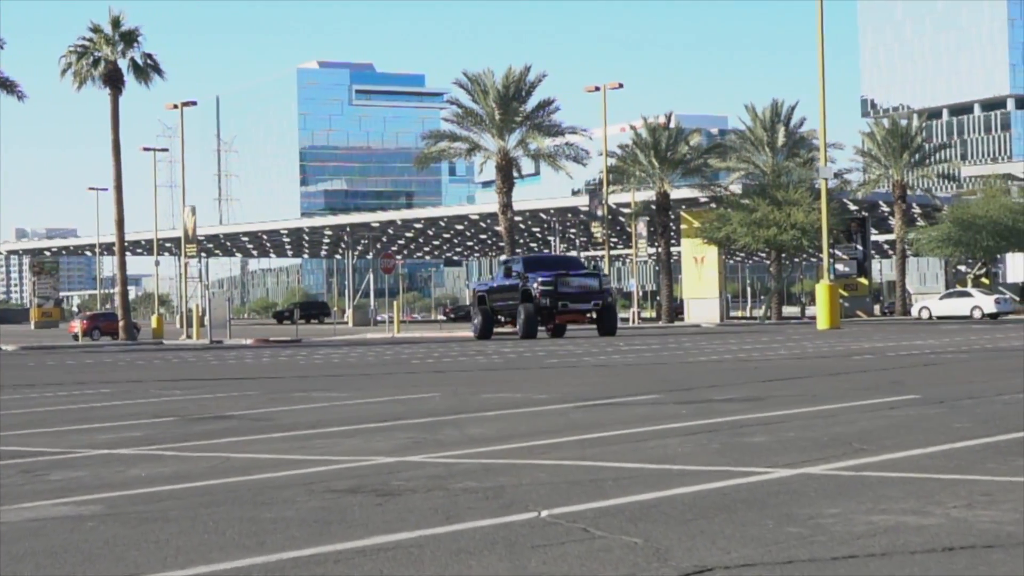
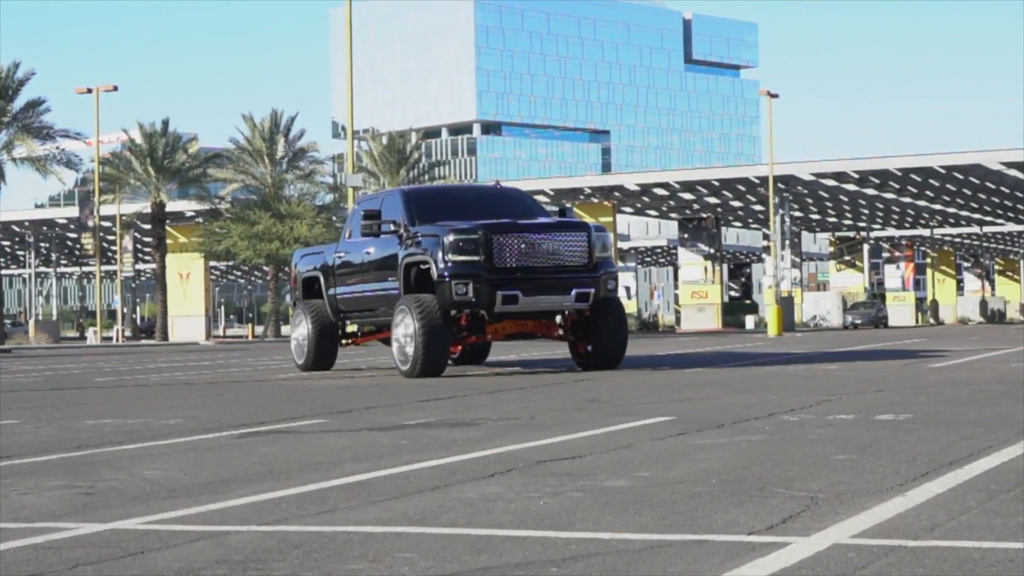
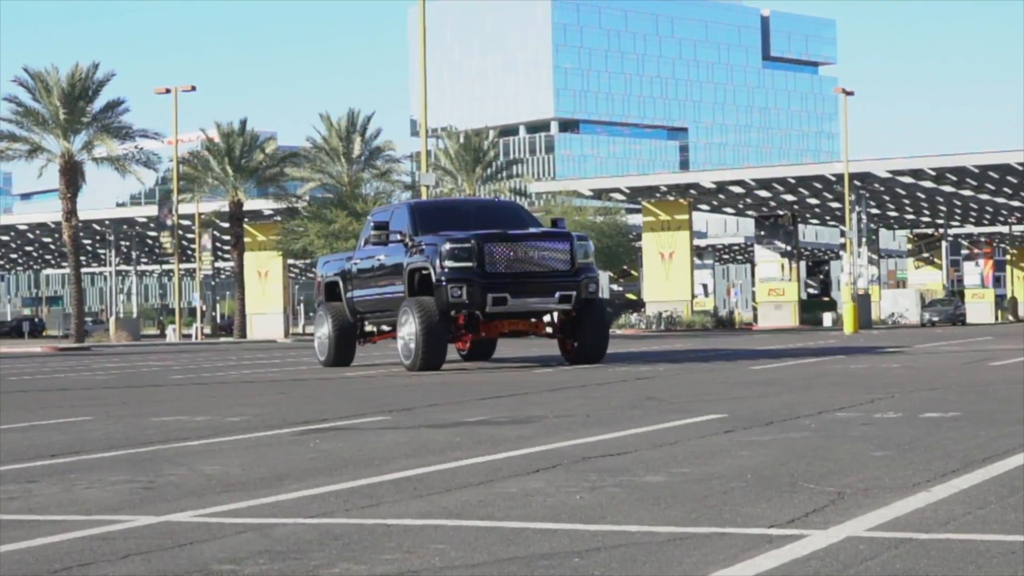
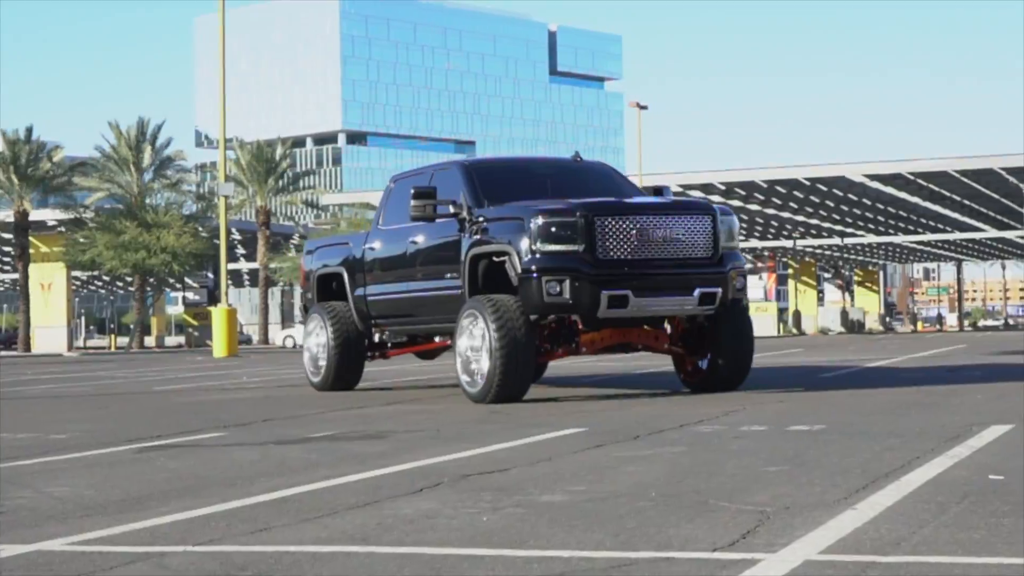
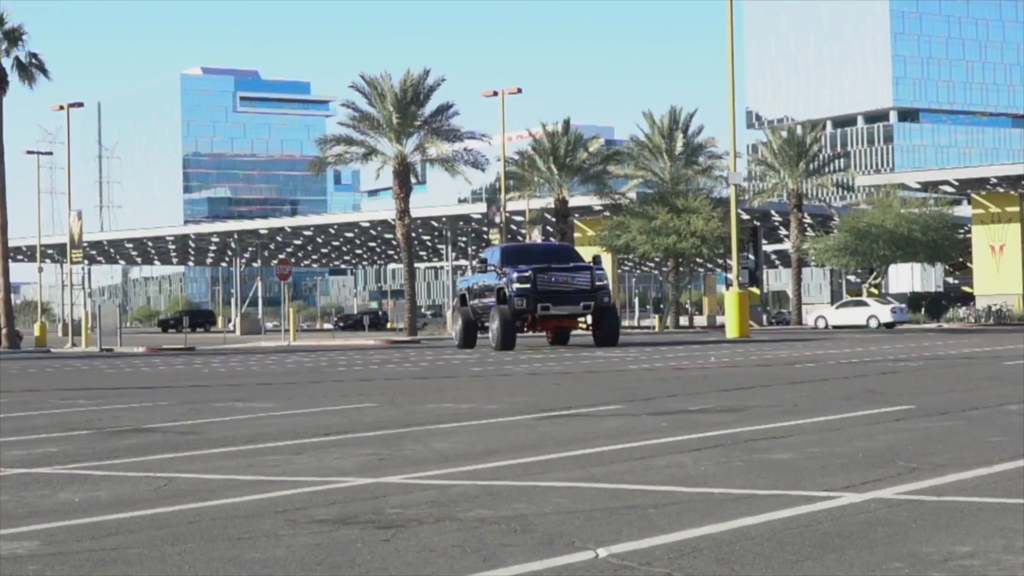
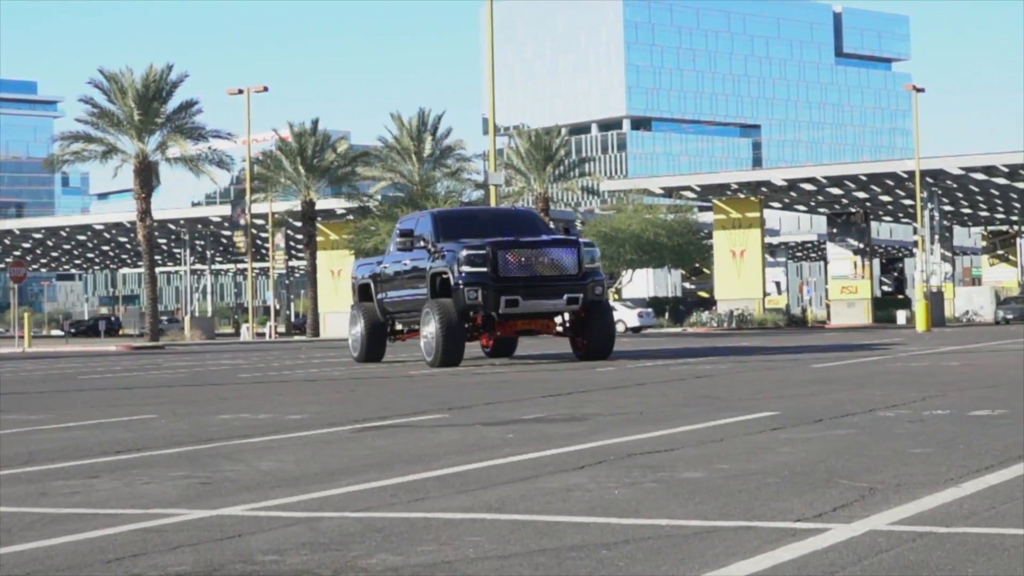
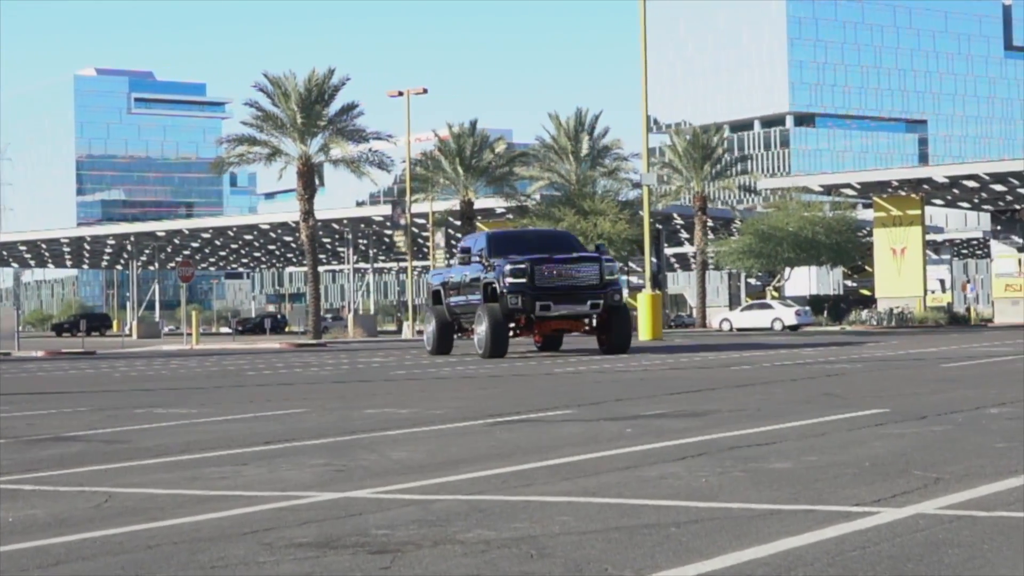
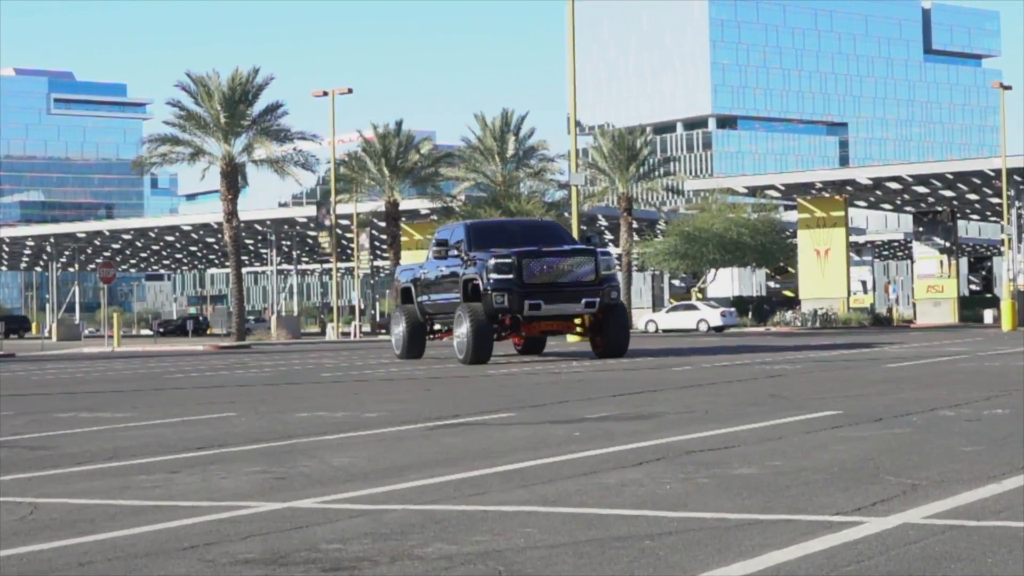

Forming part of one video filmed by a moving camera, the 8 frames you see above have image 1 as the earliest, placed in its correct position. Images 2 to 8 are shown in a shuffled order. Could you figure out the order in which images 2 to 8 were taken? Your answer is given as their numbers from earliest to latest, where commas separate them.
5, 7, 8, 6, 3, 2, 4
